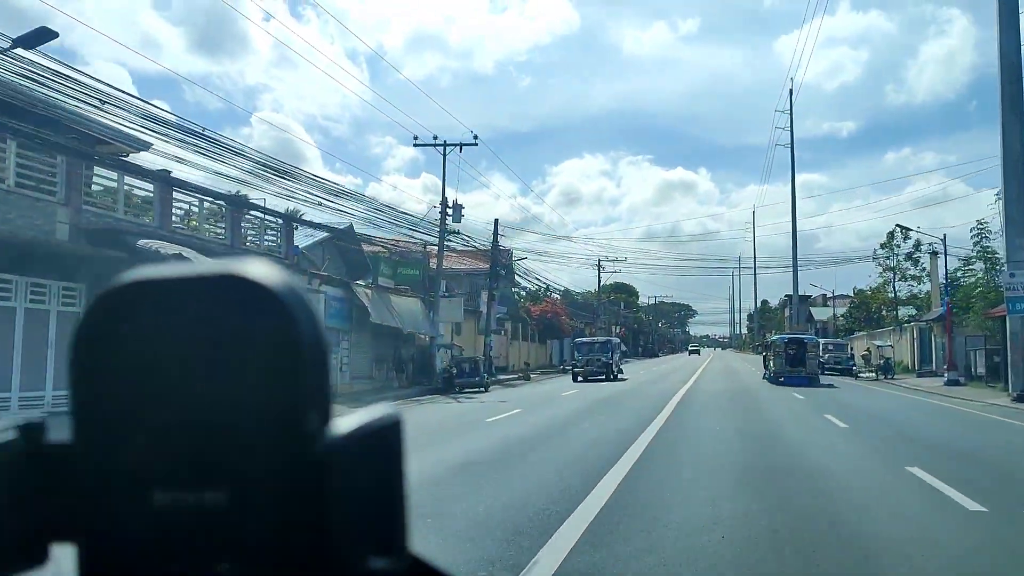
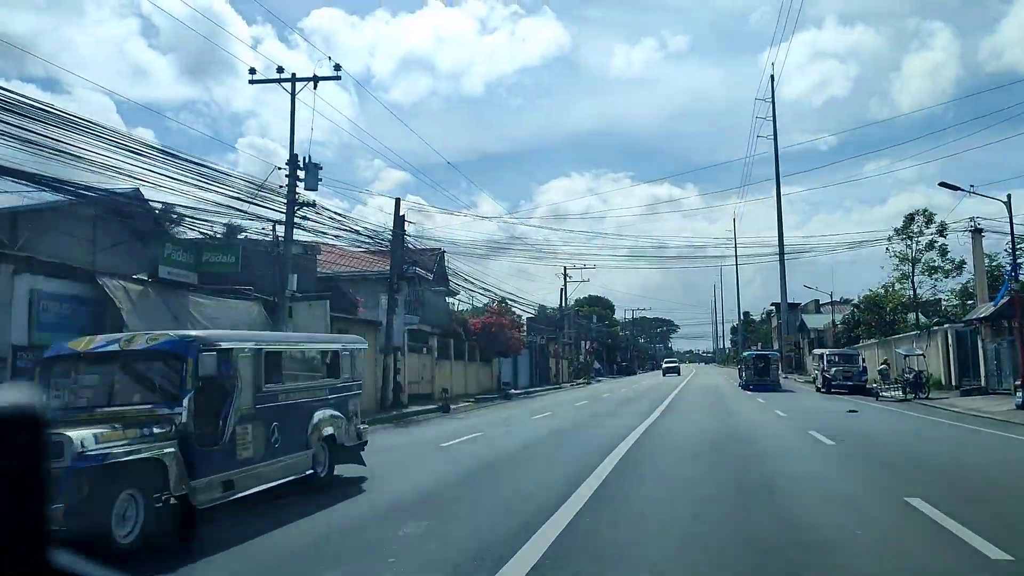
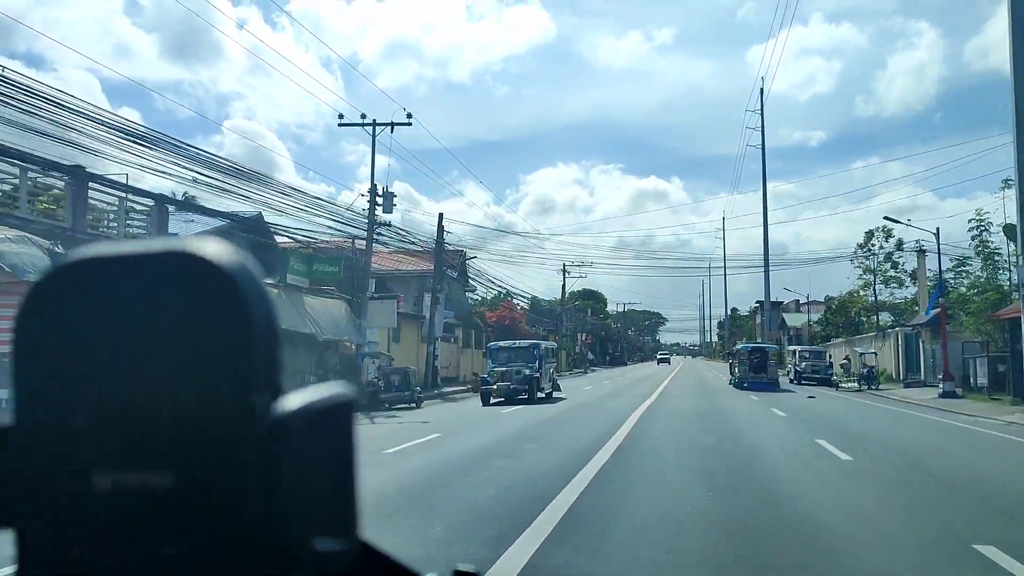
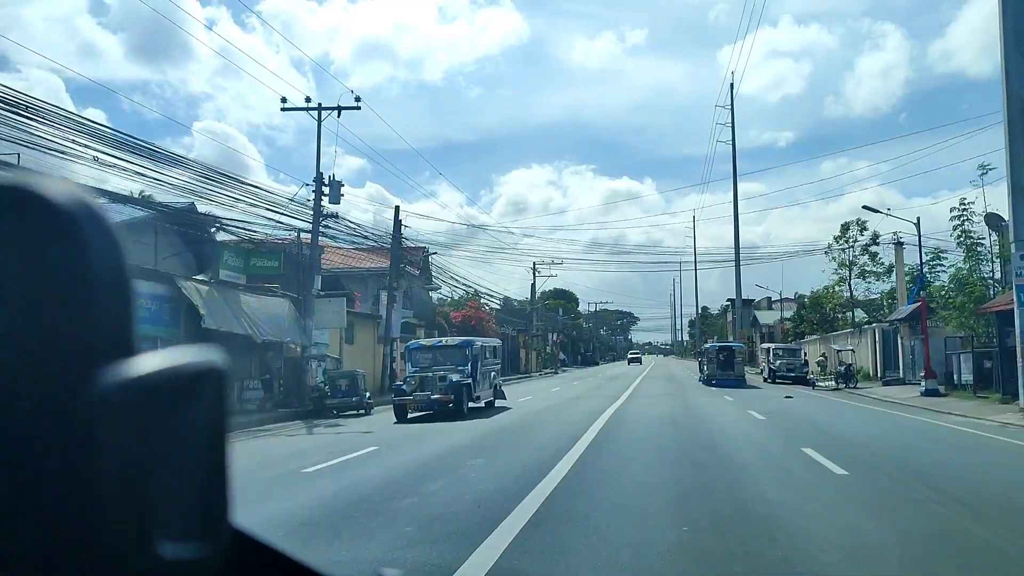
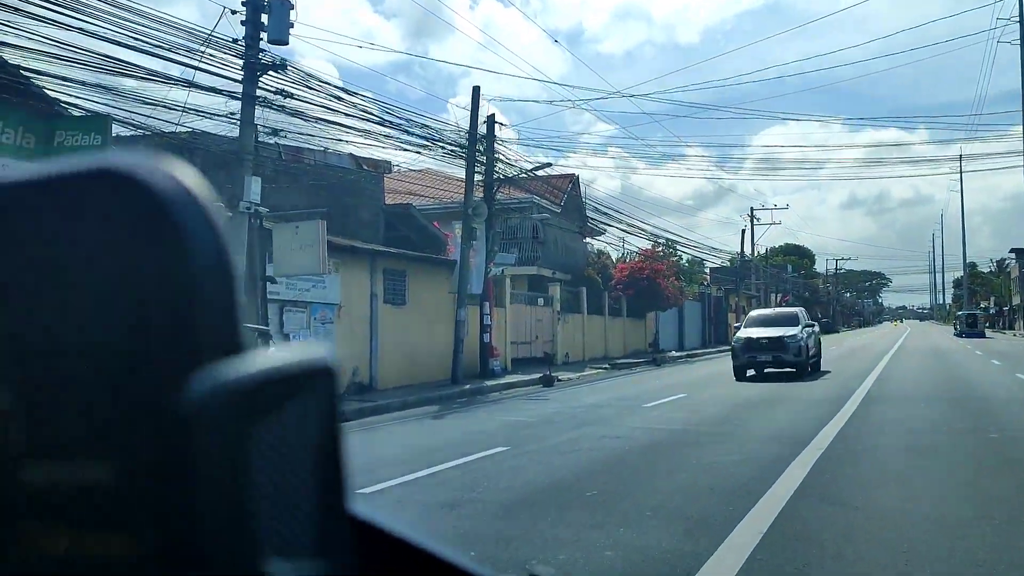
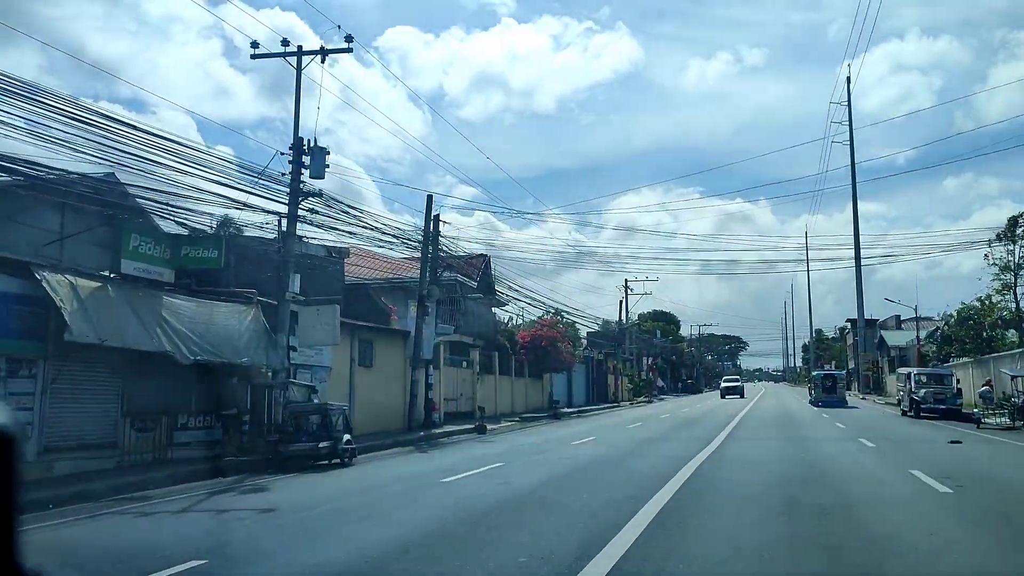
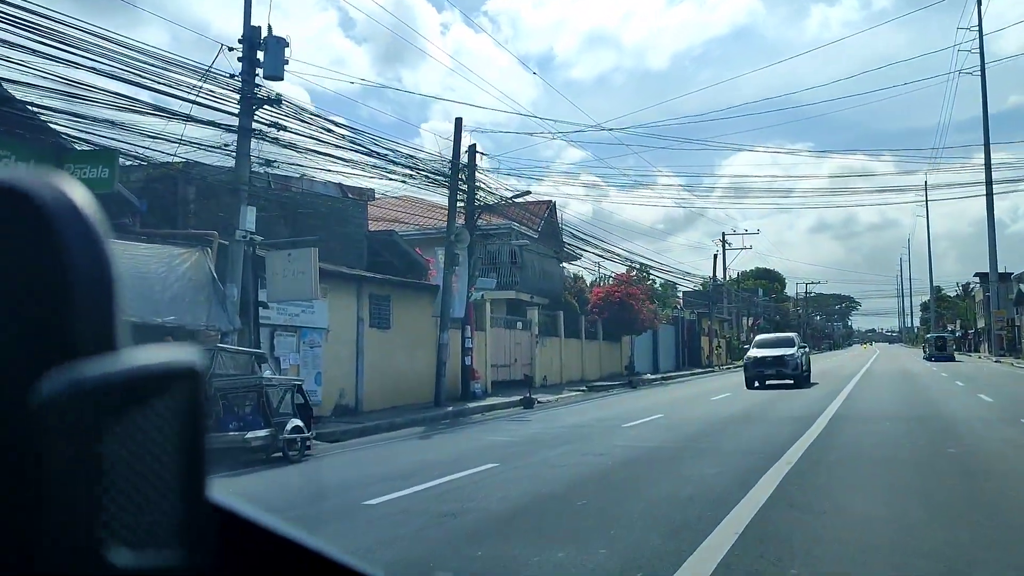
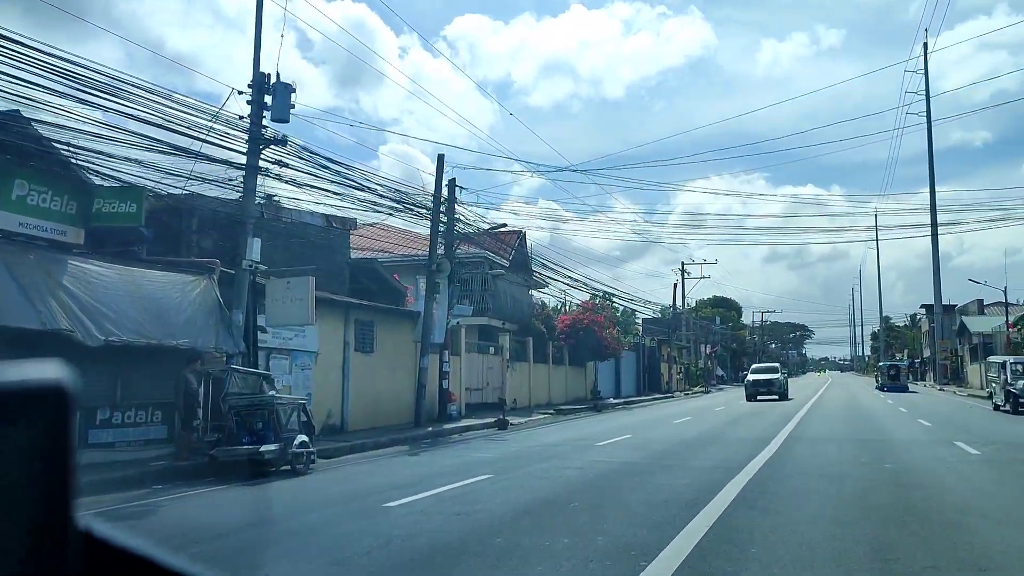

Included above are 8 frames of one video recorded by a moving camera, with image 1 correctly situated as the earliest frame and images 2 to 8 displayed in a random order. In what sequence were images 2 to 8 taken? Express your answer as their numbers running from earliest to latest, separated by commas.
3, 4, 2, 6, 8, 7, 5
